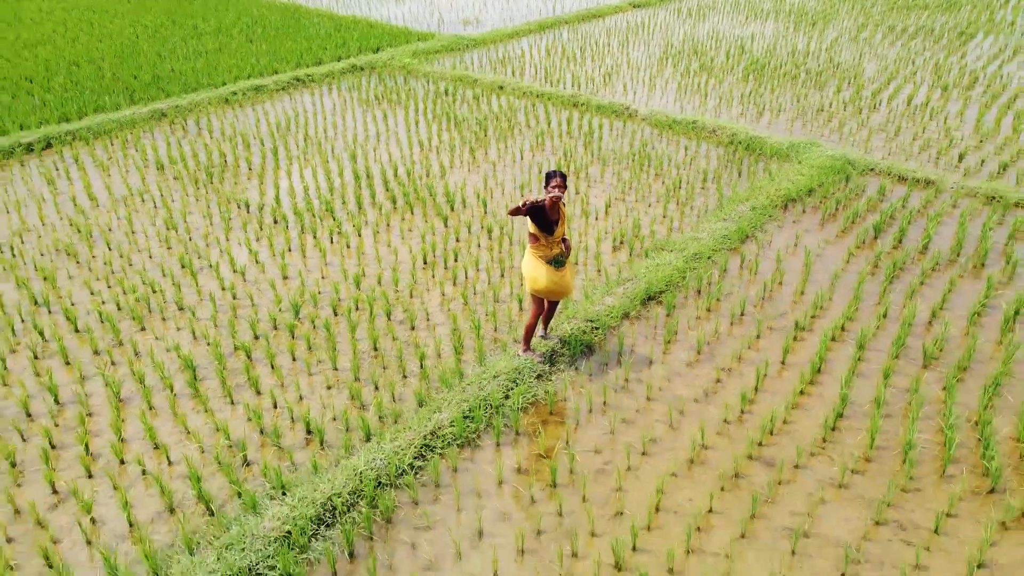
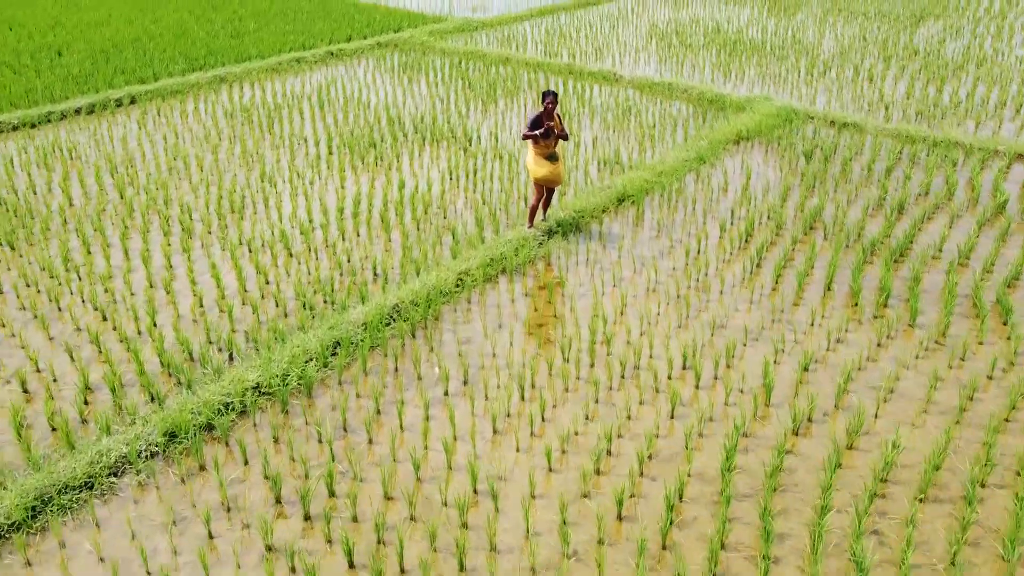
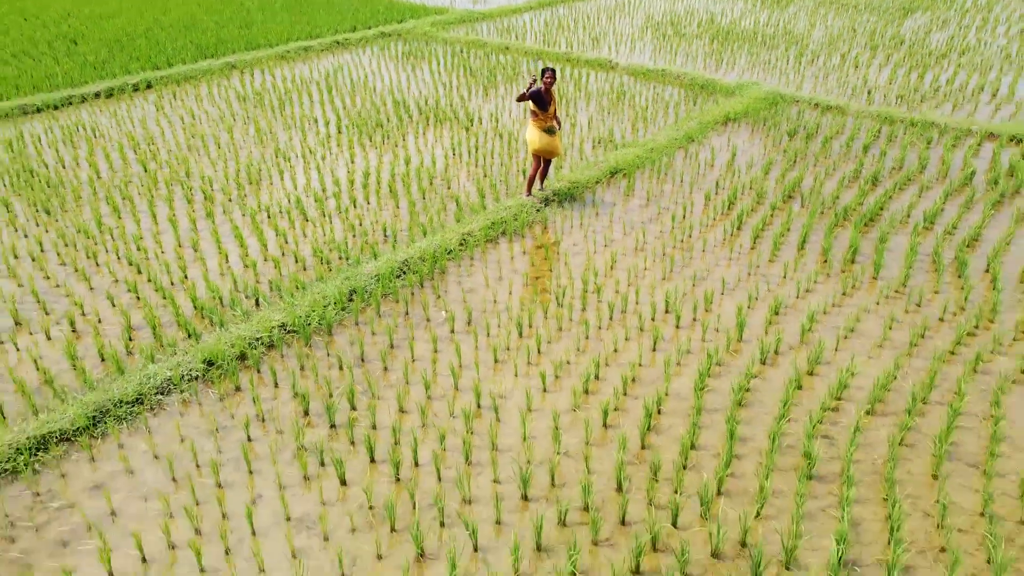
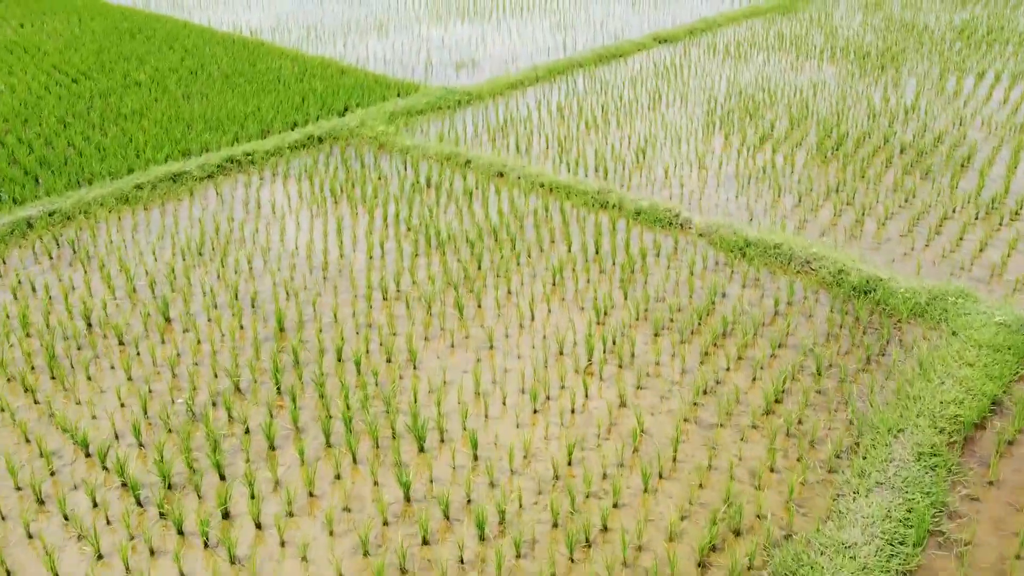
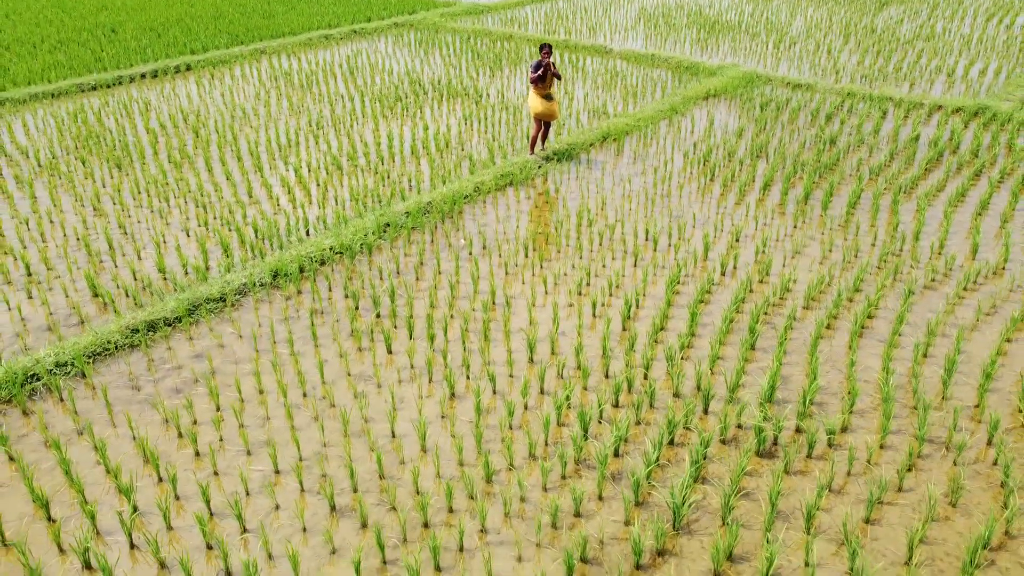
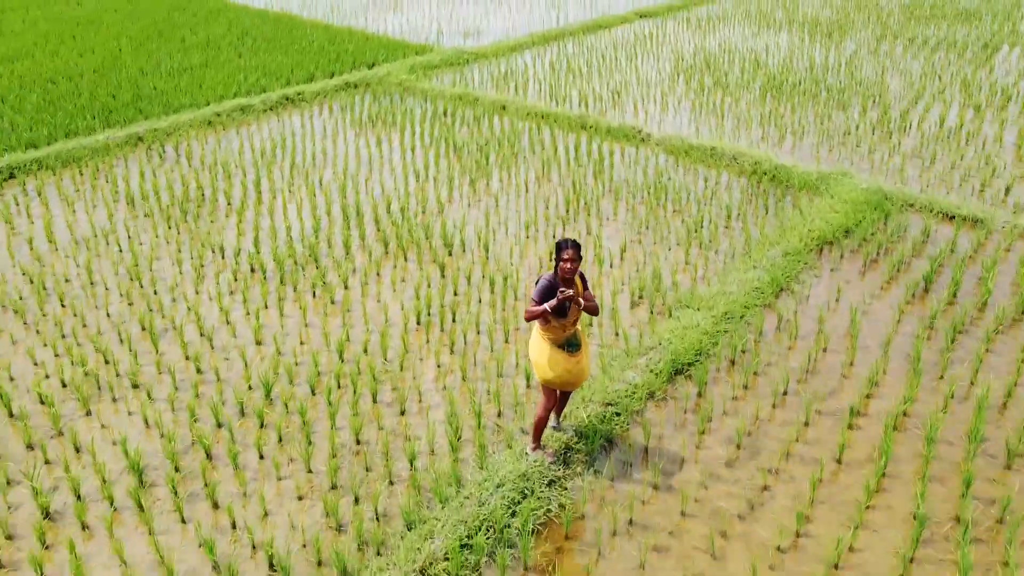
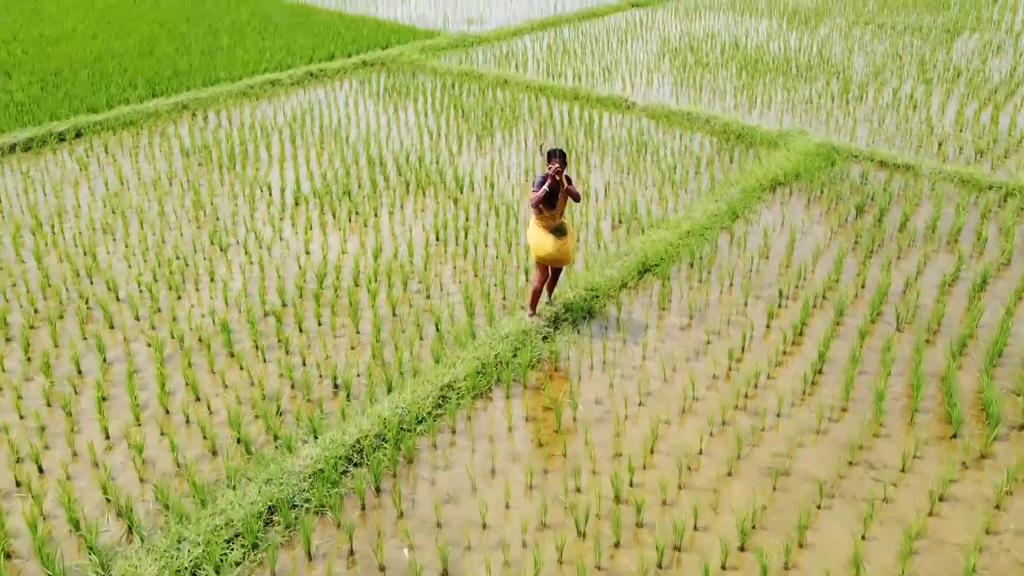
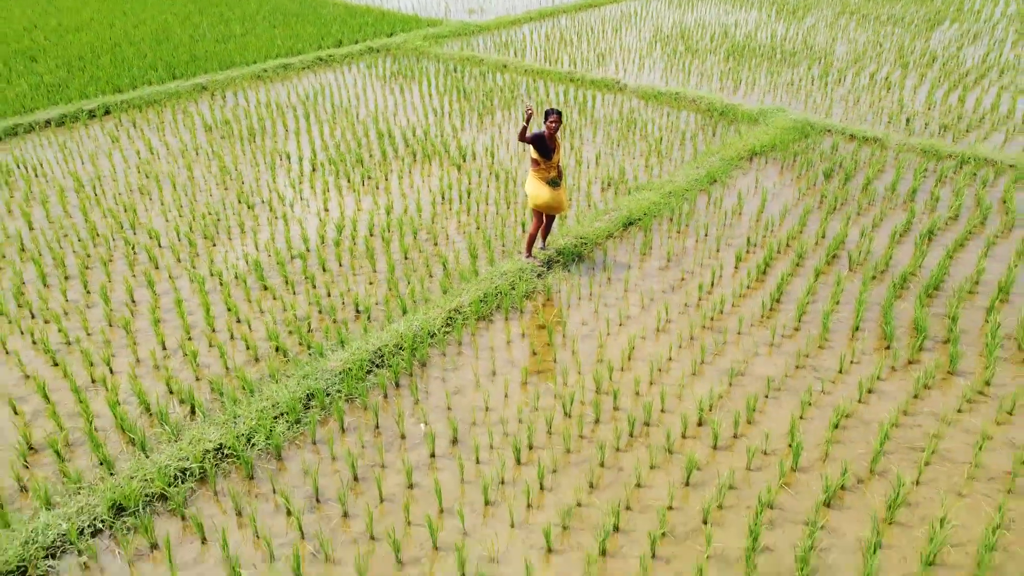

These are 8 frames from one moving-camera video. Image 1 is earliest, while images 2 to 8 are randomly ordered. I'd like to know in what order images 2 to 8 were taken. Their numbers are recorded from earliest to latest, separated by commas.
8, 3, 5, 2, 7, 6, 4
